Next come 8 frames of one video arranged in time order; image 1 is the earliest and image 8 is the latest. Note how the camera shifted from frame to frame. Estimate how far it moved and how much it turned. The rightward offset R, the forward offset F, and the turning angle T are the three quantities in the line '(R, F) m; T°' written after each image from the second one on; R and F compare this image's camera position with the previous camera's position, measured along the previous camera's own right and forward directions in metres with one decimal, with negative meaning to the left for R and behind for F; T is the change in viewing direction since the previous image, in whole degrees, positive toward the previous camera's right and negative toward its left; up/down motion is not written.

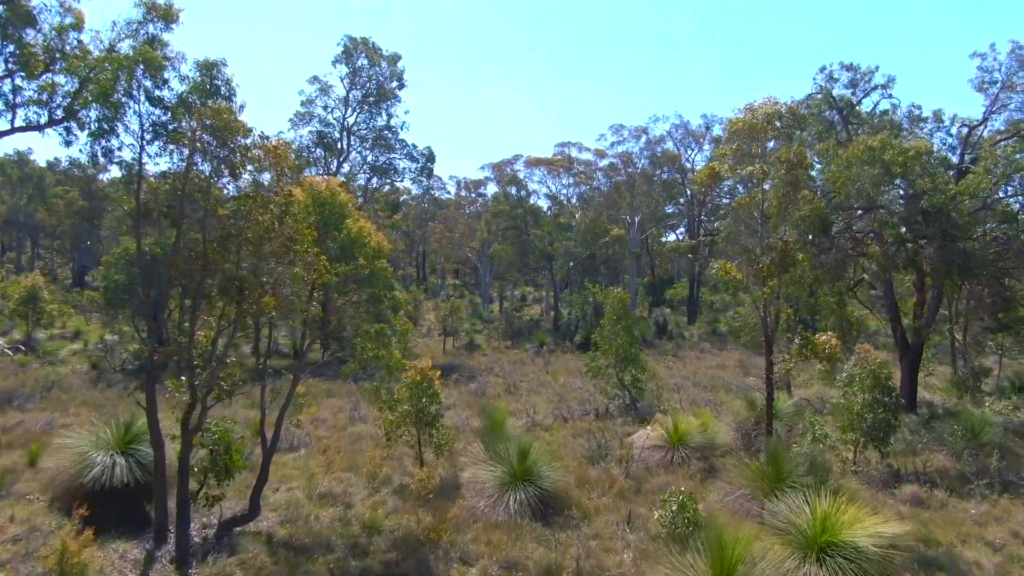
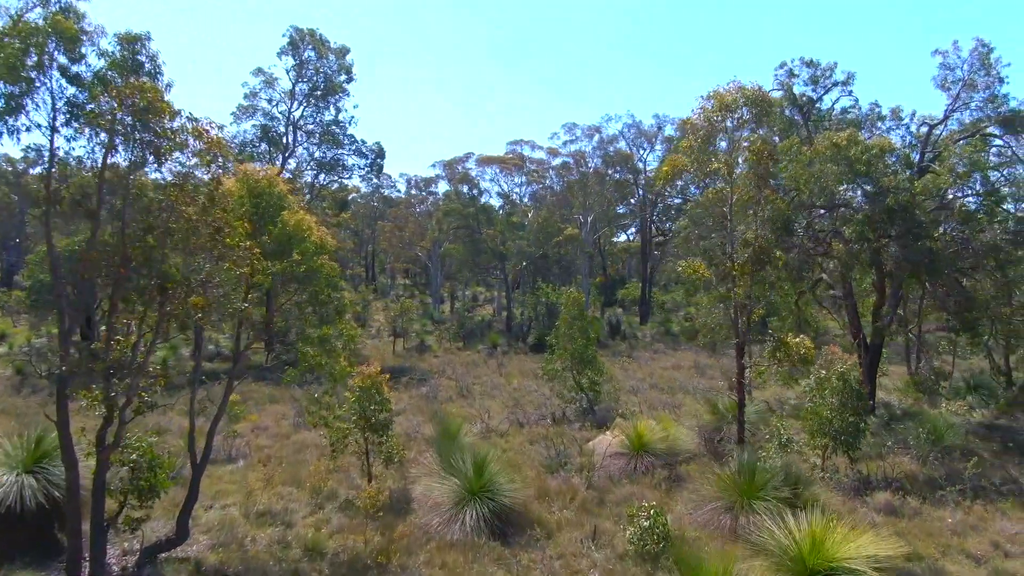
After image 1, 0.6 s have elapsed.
(-0.1, +0.6) m; +4°
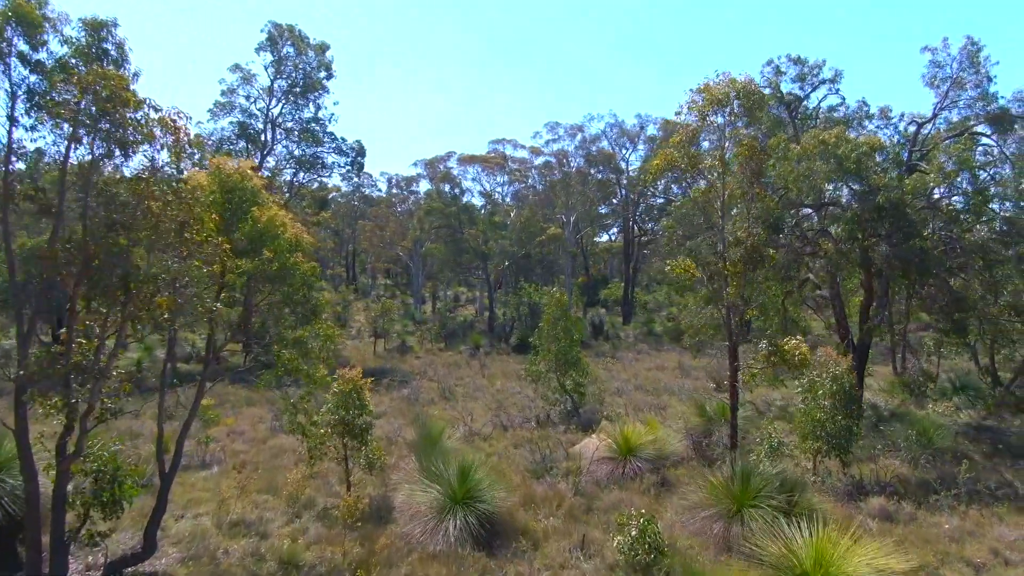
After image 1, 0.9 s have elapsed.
(0.0, +0.3) m; +1°
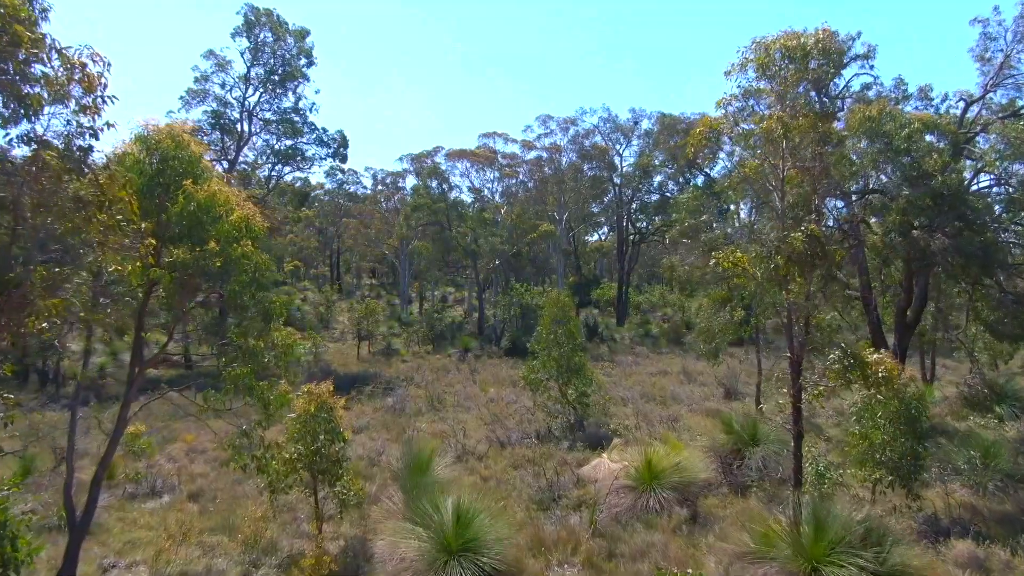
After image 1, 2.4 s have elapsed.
(-0.2, +1.4) m; +1°
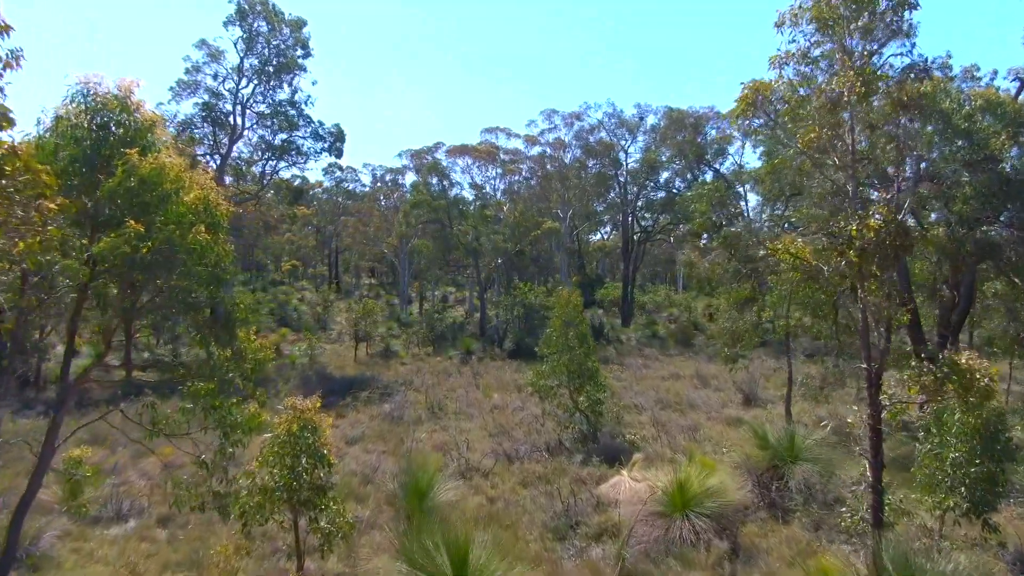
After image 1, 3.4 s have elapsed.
(-0.1, +1.0) m; 0°
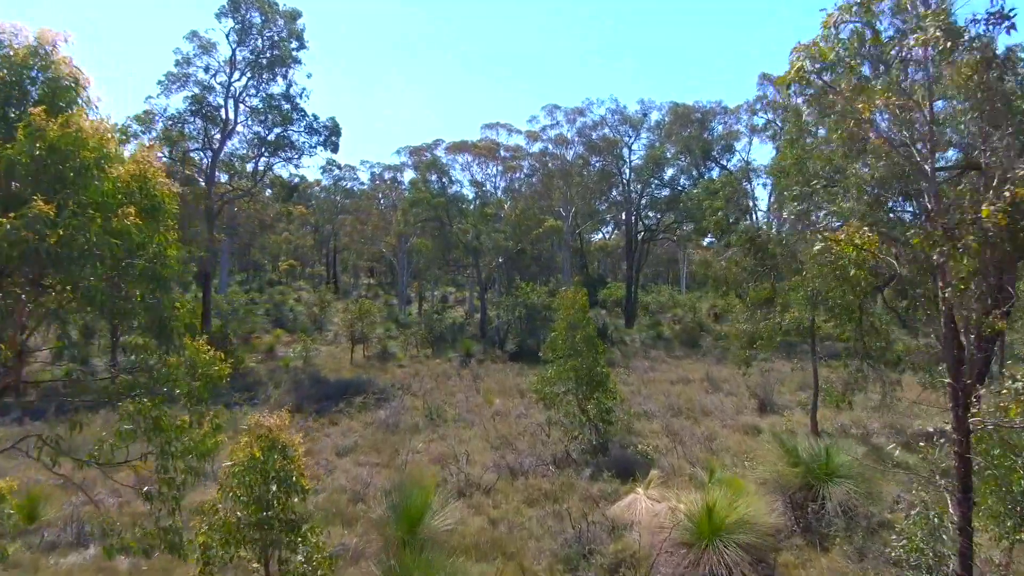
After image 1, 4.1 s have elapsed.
(0.0, +0.8) m; 0°
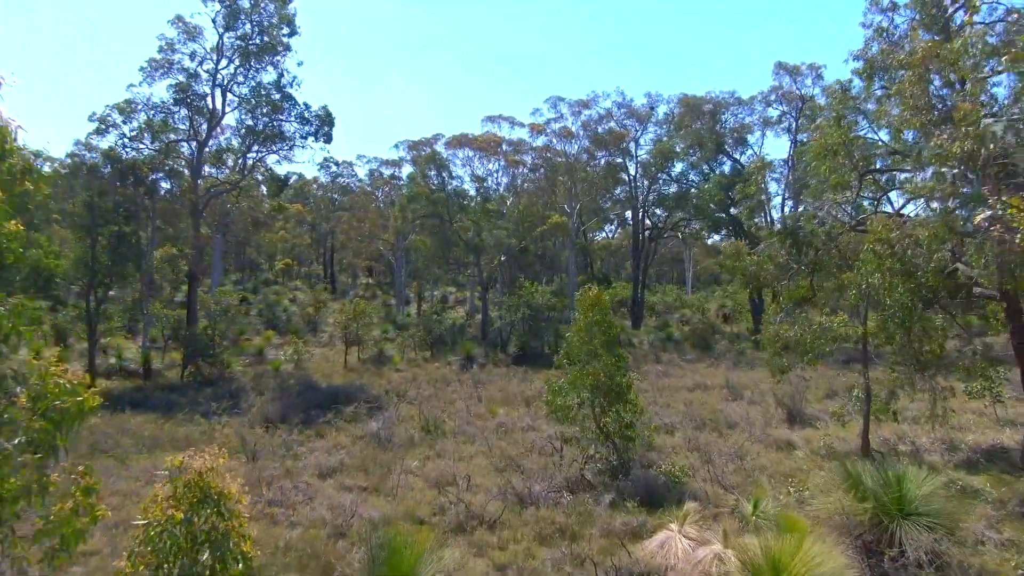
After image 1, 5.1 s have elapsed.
(-0.1, +1.3) m; 0°
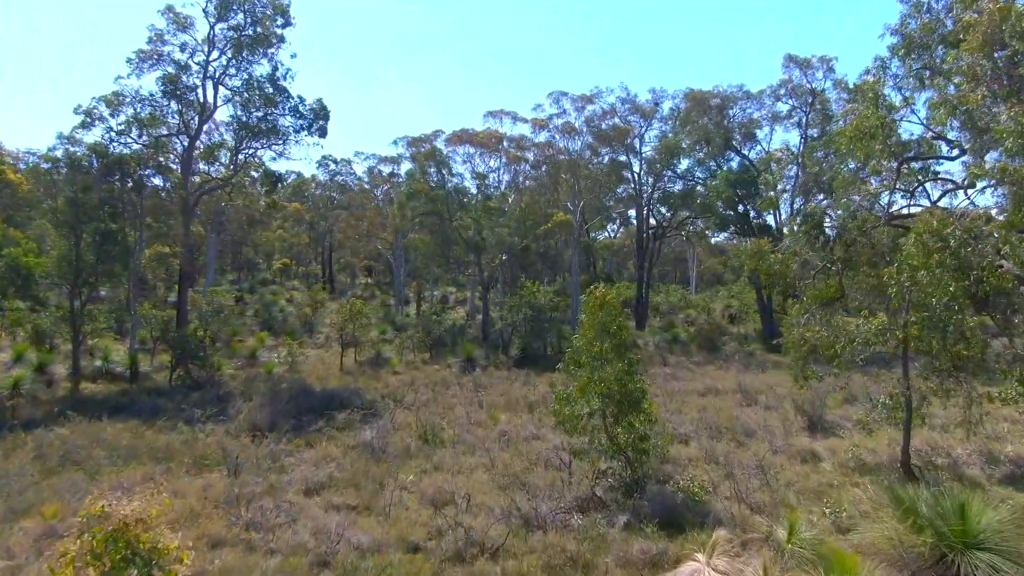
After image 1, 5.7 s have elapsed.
(0.0, +0.8) m; 0°
